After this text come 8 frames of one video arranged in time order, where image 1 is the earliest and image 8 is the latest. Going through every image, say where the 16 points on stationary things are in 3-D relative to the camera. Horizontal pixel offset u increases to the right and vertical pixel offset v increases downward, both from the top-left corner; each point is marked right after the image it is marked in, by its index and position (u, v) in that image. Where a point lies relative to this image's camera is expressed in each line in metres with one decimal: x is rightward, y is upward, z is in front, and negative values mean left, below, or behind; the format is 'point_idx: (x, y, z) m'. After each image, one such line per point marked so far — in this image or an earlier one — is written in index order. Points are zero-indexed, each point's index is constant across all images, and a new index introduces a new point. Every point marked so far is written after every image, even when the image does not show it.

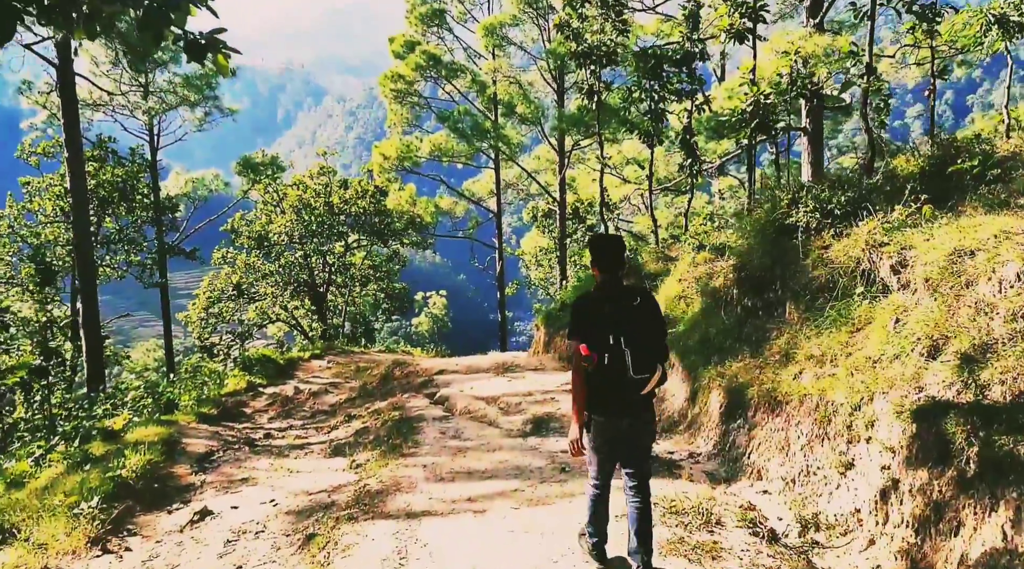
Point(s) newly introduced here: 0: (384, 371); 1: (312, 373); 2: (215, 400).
0: (-1.7, -1.2, +13.1) m
1: (-2.8, -1.3, +14.2) m
2: (-3.4, -1.4, +11.6) m
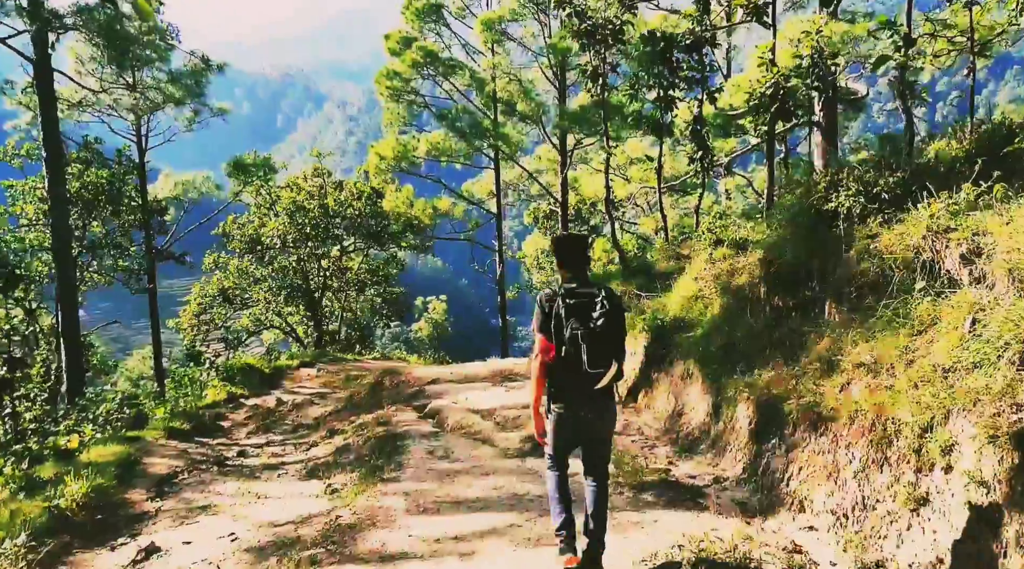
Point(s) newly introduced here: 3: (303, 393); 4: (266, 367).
0: (-1.7, -1.2, +12.3) m
1: (-2.8, -1.3, +13.4) m
2: (-3.4, -1.4, +10.8) m
3: (-2.5, -1.3, +12.1) m
4: (-3.5, -1.1, +14.3) m
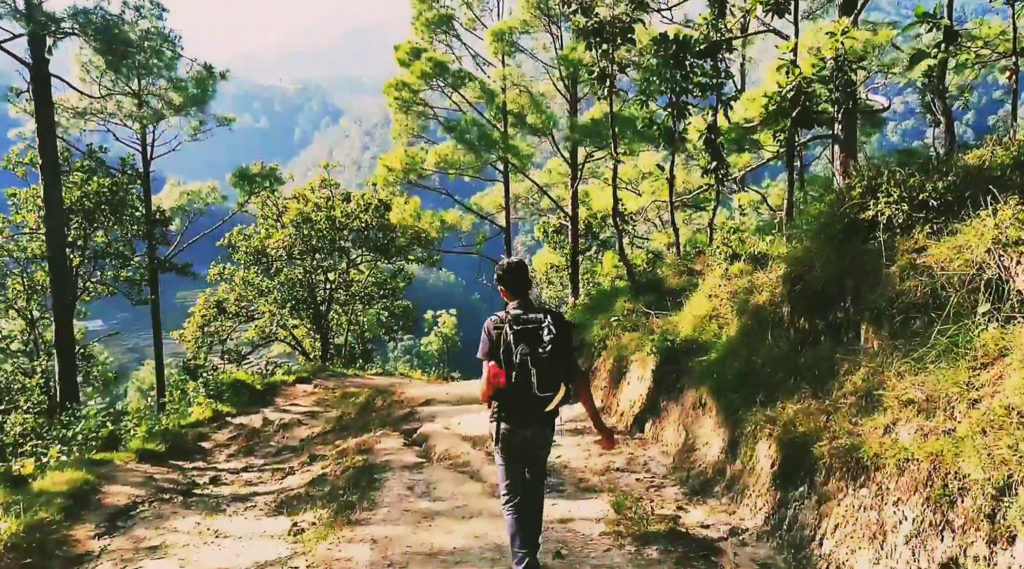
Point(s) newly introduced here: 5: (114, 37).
0: (-1.7, -1.4, +11.6) m
1: (-2.8, -1.5, +12.7) m
2: (-3.4, -1.5, +10.2) m
3: (-2.5, -1.5, +11.4) m
4: (-3.4, -1.3, +13.7) m
5: (-6.1, +3.8, +15.6) m
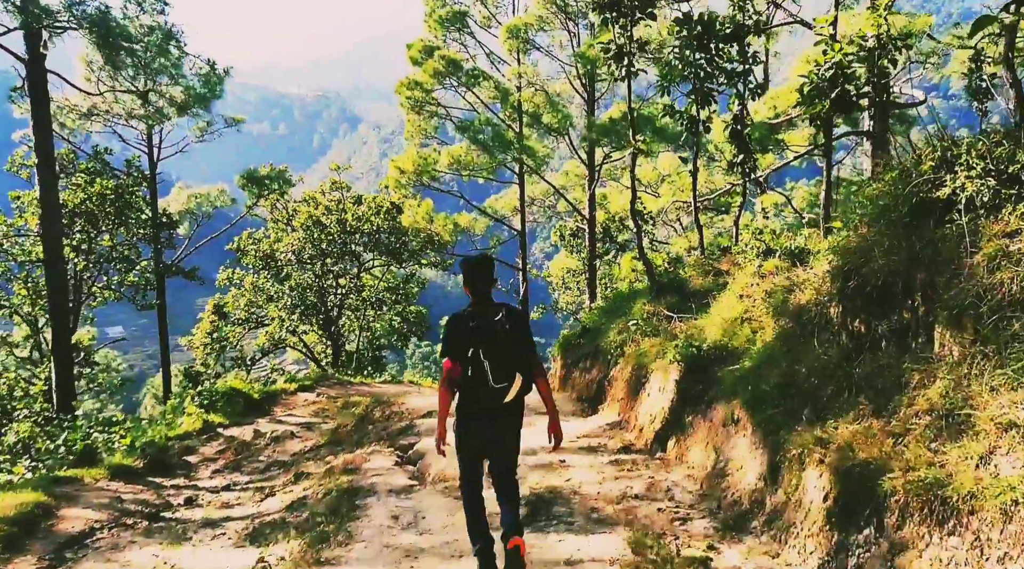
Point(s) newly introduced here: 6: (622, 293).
0: (-1.6, -1.4, +10.9) m
1: (-2.6, -1.5, +12.0) m
2: (-3.4, -1.5, +9.5) m
3: (-2.4, -1.5, +10.7) m
4: (-3.3, -1.4, +13.0) m
5: (-6.0, +3.8, +15.0) m
6: (+1.4, -0.2, +13.0) m
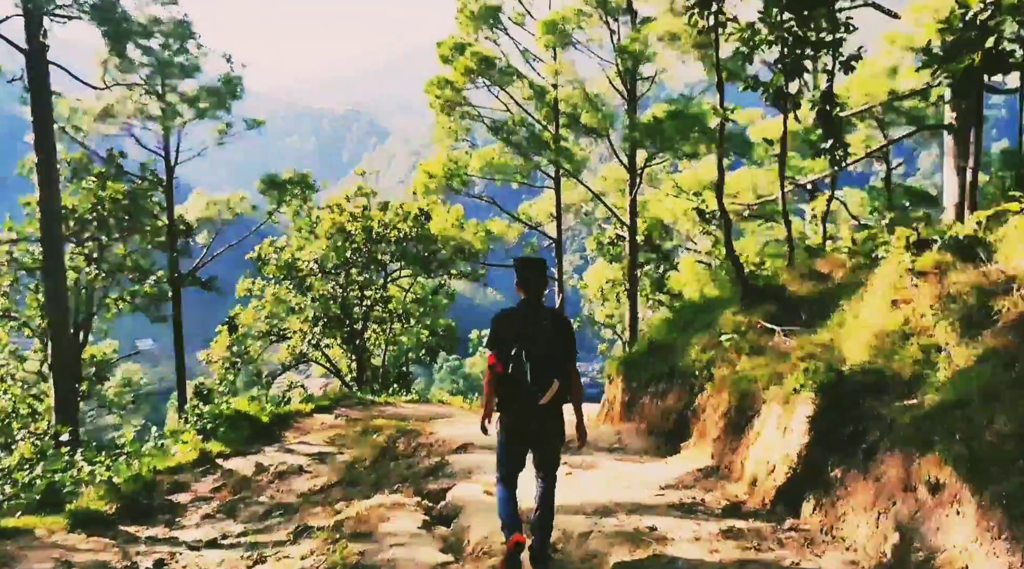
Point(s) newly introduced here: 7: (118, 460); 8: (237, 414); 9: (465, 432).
0: (-1.2, -1.5, +9.4) m
1: (-2.2, -1.6, +10.5) m
2: (-3.0, -1.6, +8.0) m
3: (-1.9, -1.6, +9.2) m
4: (-2.8, -1.5, +11.5) m
5: (-5.4, +3.6, +13.6) m
6: (+1.9, -0.3, +11.5) m
7: (-3.7, -1.6, +9.4) m
8: (-2.9, -1.4, +10.6) m
9: (-0.4, -1.4, +9.8) m
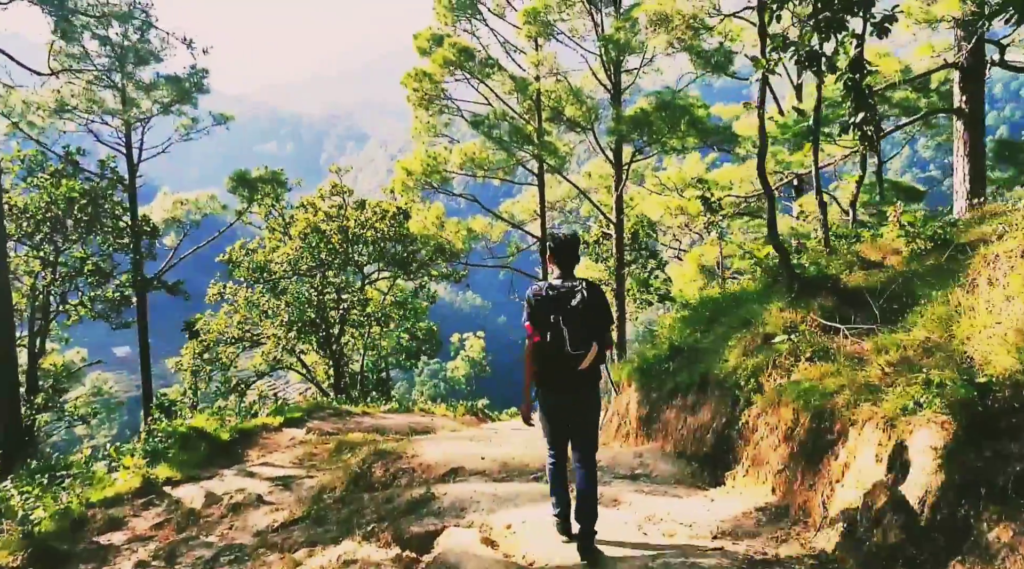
0: (-1.2, -1.4, +8.2) m
1: (-2.3, -1.6, +9.3) m
2: (-3.0, -1.6, +6.8) m
3: (-2.0, -1.5, +8.0) m
4: (-2.9, -1.5, +10.3) m
5: (-5.6, +3.6, +12.4) m
6: (+1.8, -0.2, +10.3) m
7: (-3.7, -1.6, +8.2) m
8: (-3.0, -1.4, +9.4) m
9: (-0.5, -1.4, +8.6) m
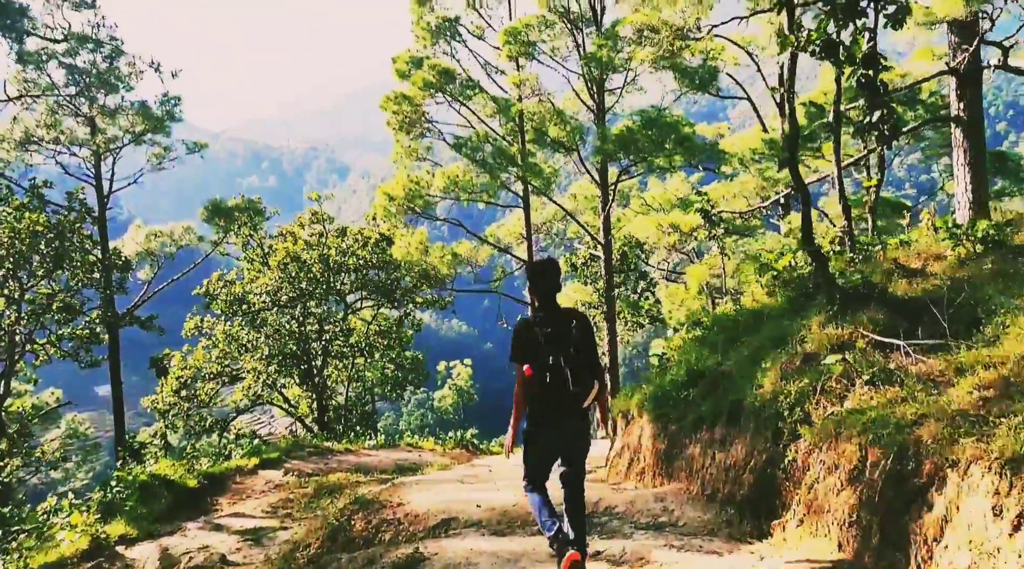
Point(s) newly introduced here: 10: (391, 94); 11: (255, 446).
0: (-1.2, -1.6, +7.4) m
1: (-2.3, -1.8, +8.4) m
2: (-3.0, -1.8, +5.9) m
3: (-2.0, -1.8, +7.1) m
4: (-2.9, -1.8, +9.4) m
5: (-5.8, +3.2, +11.6) m
6: (+1.7, -0.4, +9.5) m
7: (-3.7, -1.9, +7.3) m
8: (-3.0, -1.7, +8.5) m
9: (-0.5, -1.5, +7.8) m
10: (-2.4, +3.8, +19.7) m
11: (-3.3, -2.1, +12.7) m
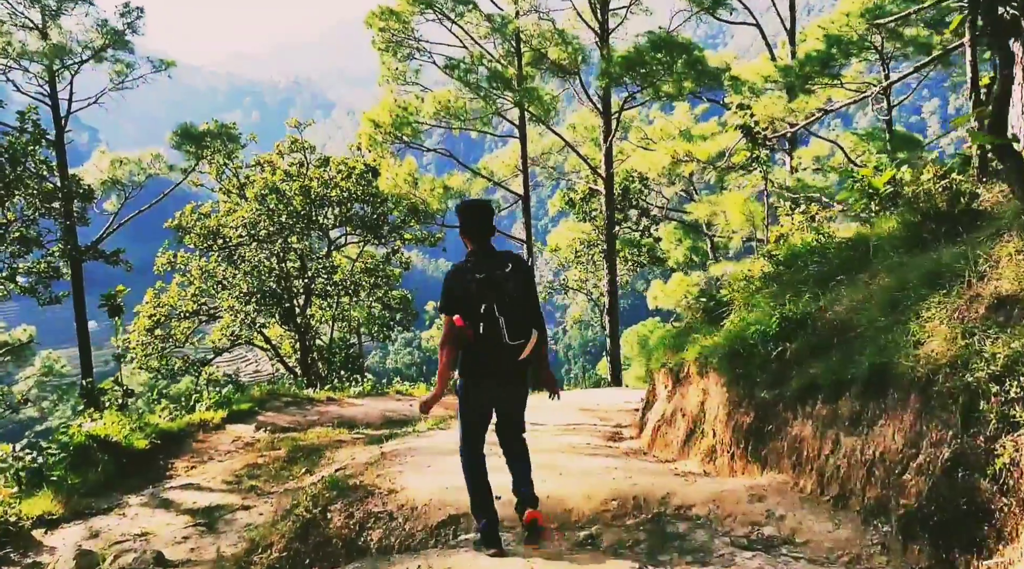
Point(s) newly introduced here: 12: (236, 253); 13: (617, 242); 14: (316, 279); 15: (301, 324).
0: (-1.1, -1.2, +5.9) m
1: (-2.2, -1.3, +7.0) m
2: (-2.9, -1.4, +4.5) m
3: (-1.9, -1.3, +5.7) m
4: (-2.9, -1.2, +8.0) m
5: (-5.7, +3.9, +9.8) m
6: (+1.8, +0.2, +8.1) m
7: (-3.6, -1.4, +5.8) m
8: (-2.9, -1.1, +7.1) m
9: (-0.4, -1.1, +6.4) m
10: (-2.4, +5.0, +17.9) m
11: (-3.2, -1.3, +11.3) m
12: (-5.6, +0.7, +20.5) m
13: (+2.1, +0.9, +19.2) m
14: (-4.1, +0.1, +20.8) m
15: (-4.4, -0.8, +20.8) m
